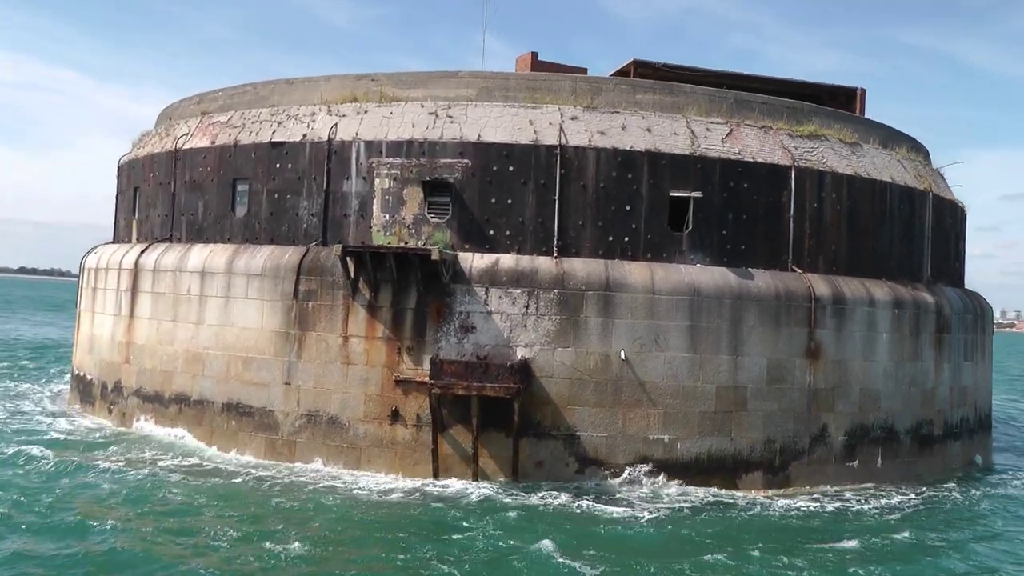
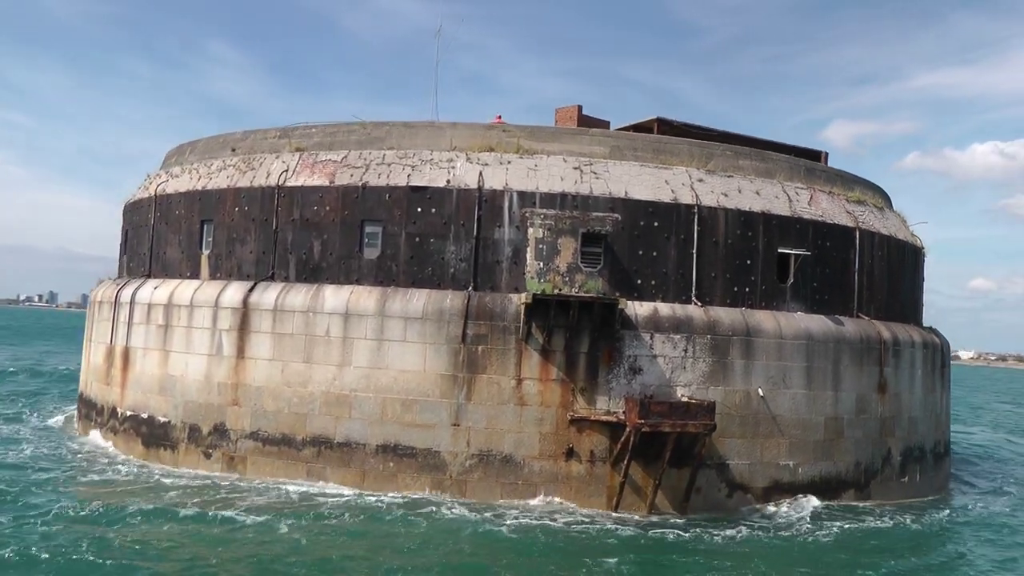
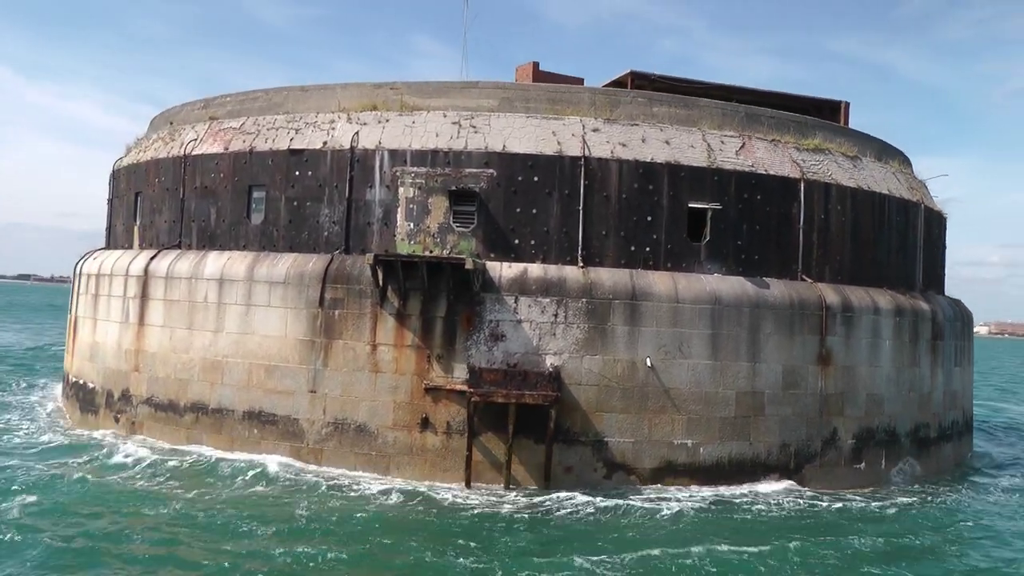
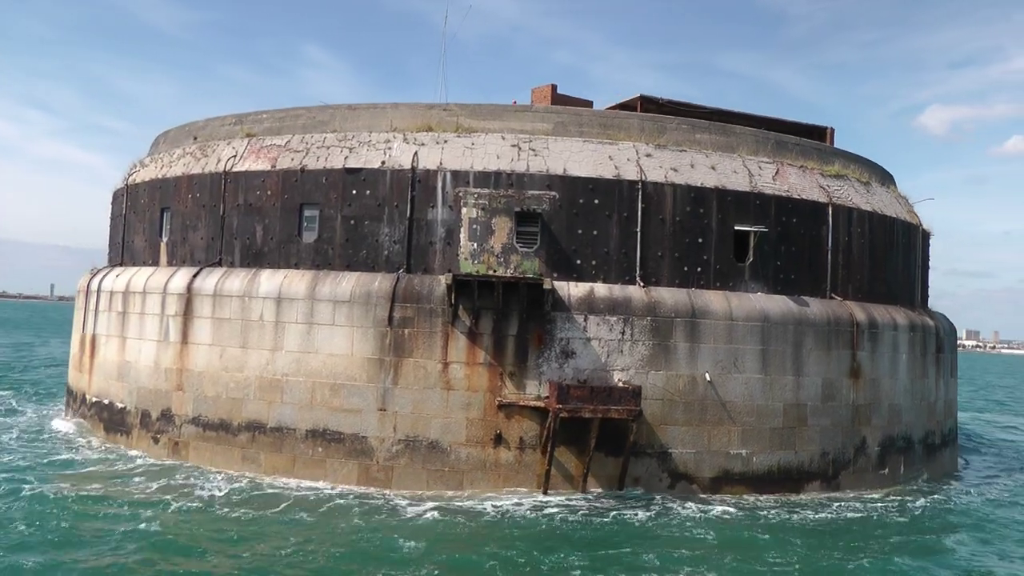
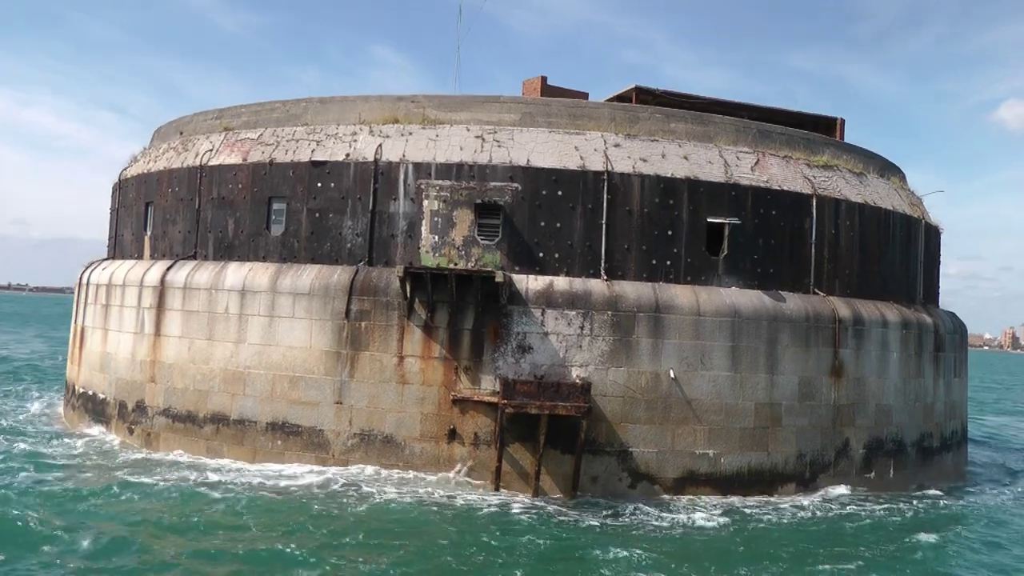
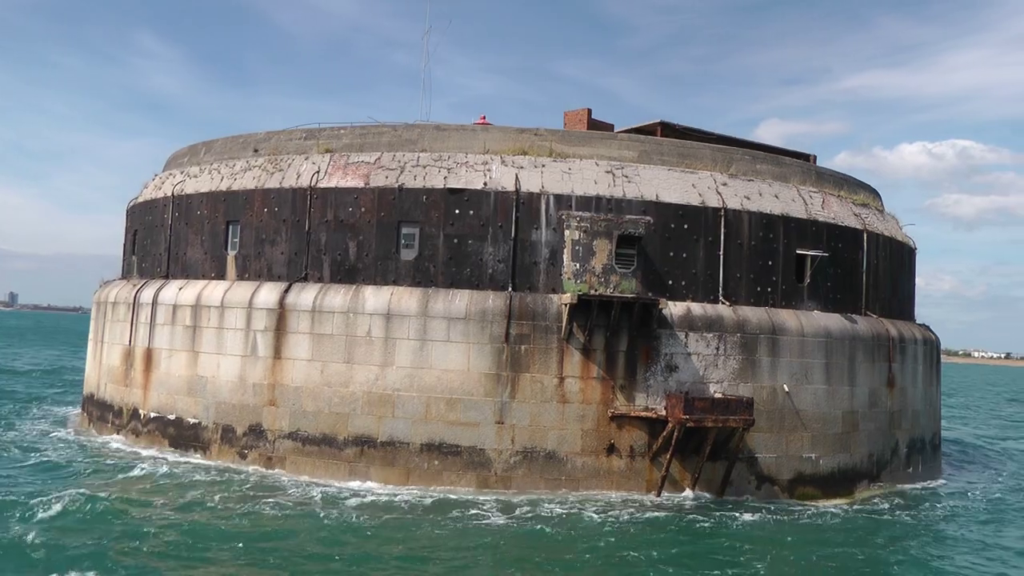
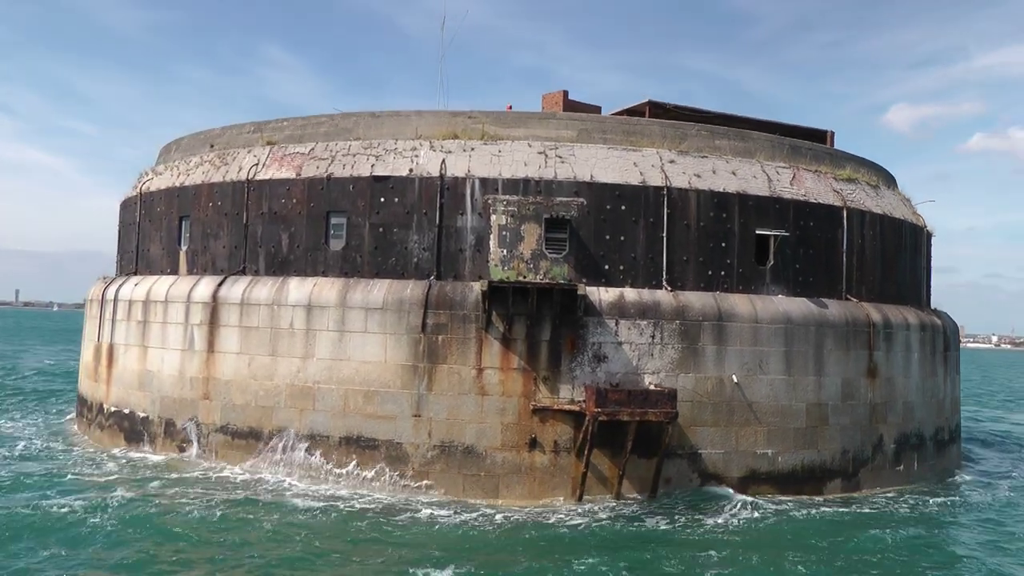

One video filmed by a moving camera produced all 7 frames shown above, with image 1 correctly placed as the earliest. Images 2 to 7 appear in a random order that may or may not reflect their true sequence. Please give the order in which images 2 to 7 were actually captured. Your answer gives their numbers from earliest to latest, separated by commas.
3, 5, 4, 7, 2, 6
